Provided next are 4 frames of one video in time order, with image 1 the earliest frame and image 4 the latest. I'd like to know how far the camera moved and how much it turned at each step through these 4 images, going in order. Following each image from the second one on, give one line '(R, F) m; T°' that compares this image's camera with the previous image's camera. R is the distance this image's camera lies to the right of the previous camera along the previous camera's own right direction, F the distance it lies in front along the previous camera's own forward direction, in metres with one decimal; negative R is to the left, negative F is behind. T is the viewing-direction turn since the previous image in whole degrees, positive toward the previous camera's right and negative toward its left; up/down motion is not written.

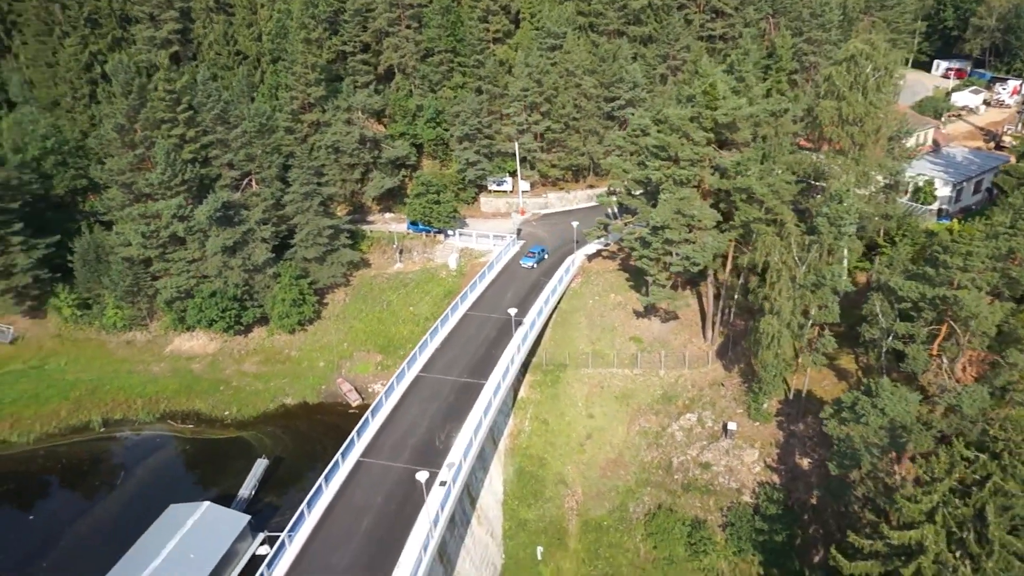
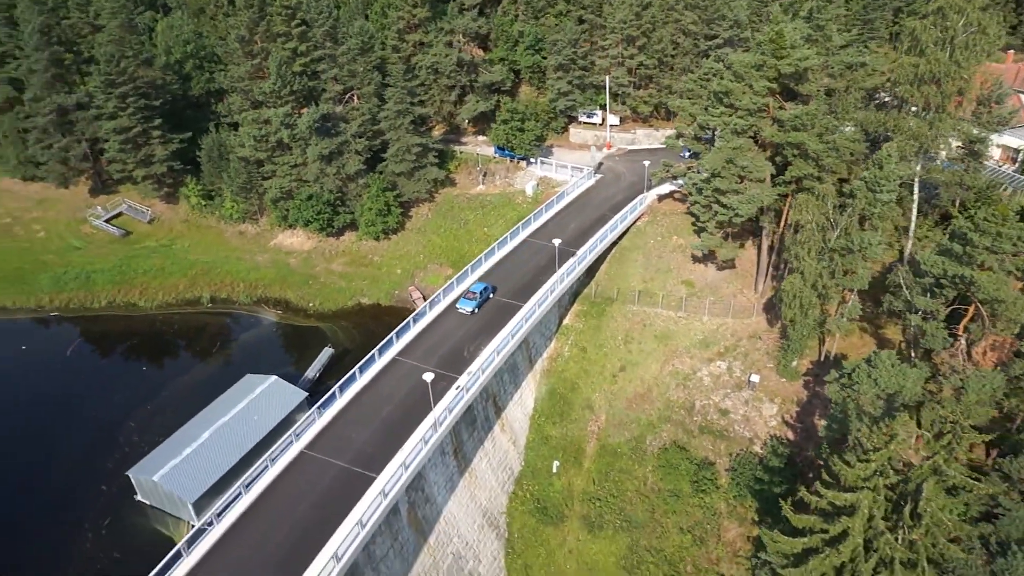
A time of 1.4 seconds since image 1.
(+4.9, -1.7) m; -10°
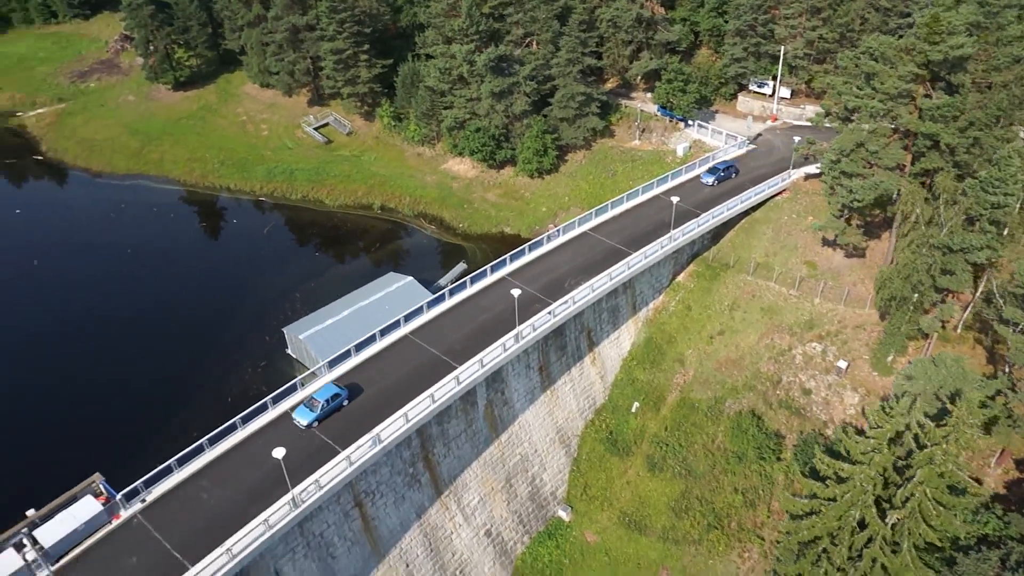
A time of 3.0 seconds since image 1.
(+4.8, -3.0) m; -15°
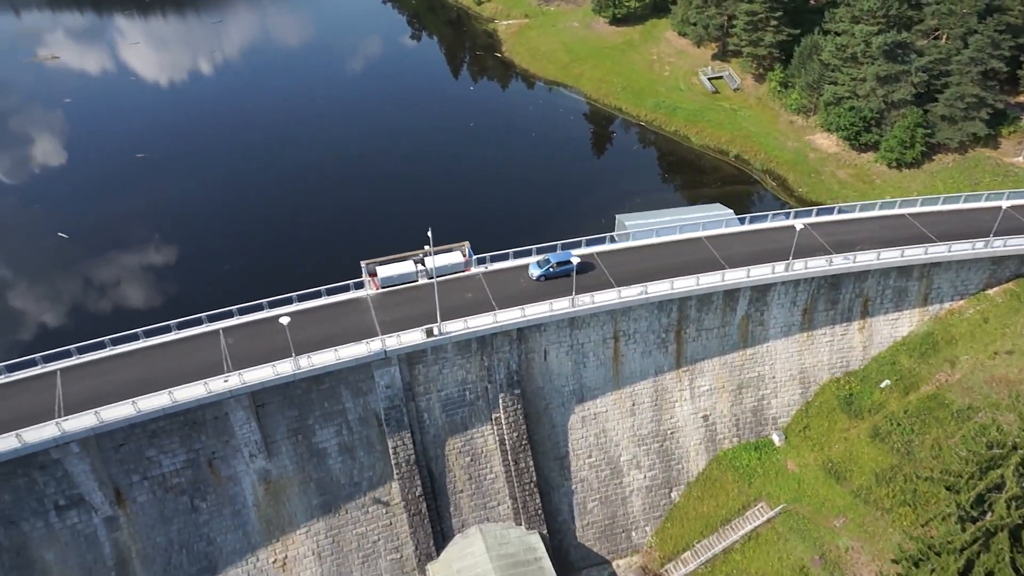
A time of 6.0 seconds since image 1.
(+5.8, -8.2) m; -27°
